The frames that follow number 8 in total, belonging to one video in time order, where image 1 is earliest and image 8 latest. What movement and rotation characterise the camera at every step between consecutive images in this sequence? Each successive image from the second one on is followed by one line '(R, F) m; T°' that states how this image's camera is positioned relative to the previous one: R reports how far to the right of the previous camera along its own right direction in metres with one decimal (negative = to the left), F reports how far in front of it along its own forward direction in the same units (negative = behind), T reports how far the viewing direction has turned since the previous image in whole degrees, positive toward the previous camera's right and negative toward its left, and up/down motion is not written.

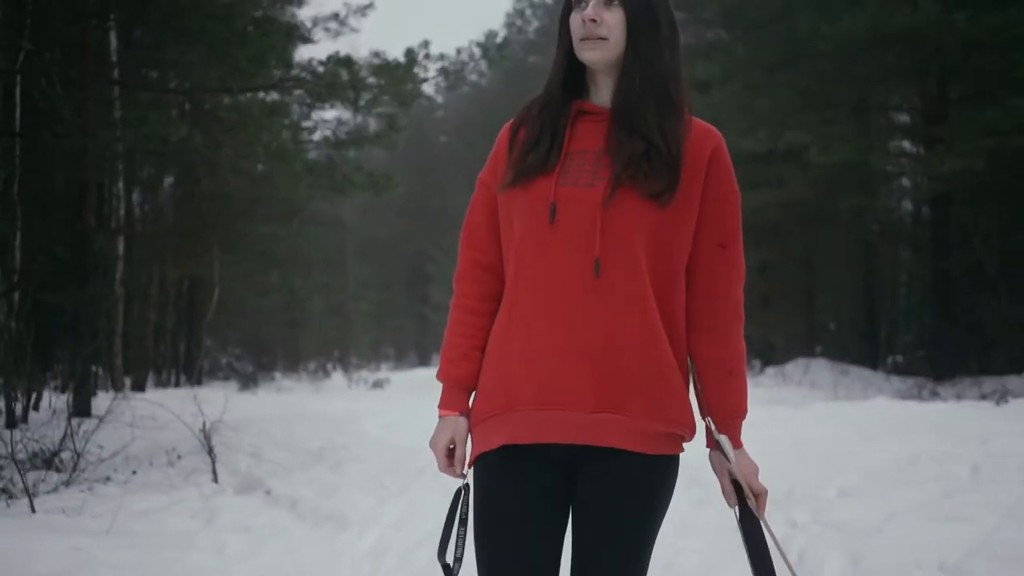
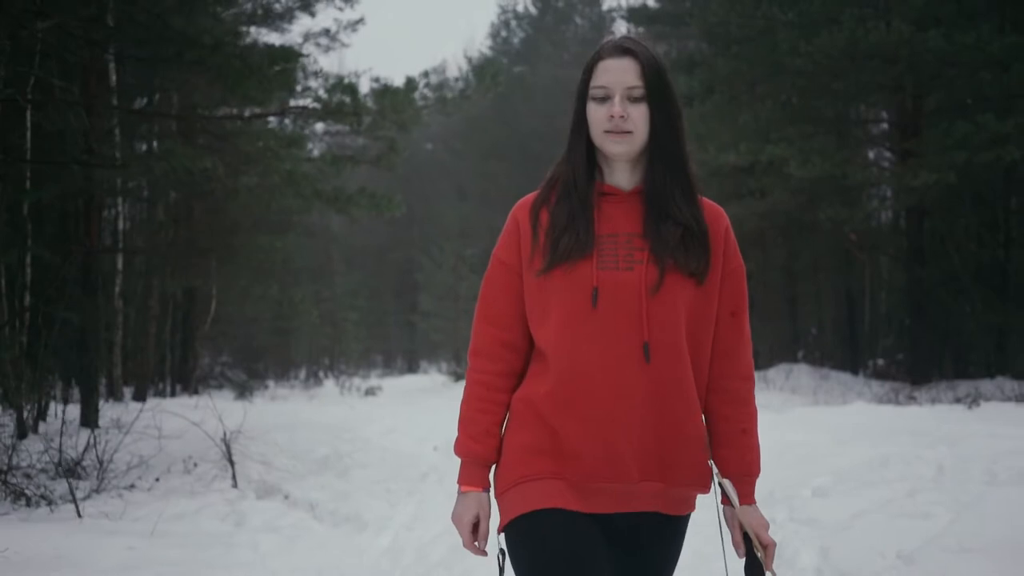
(-0.1, -0.4) m; +1°
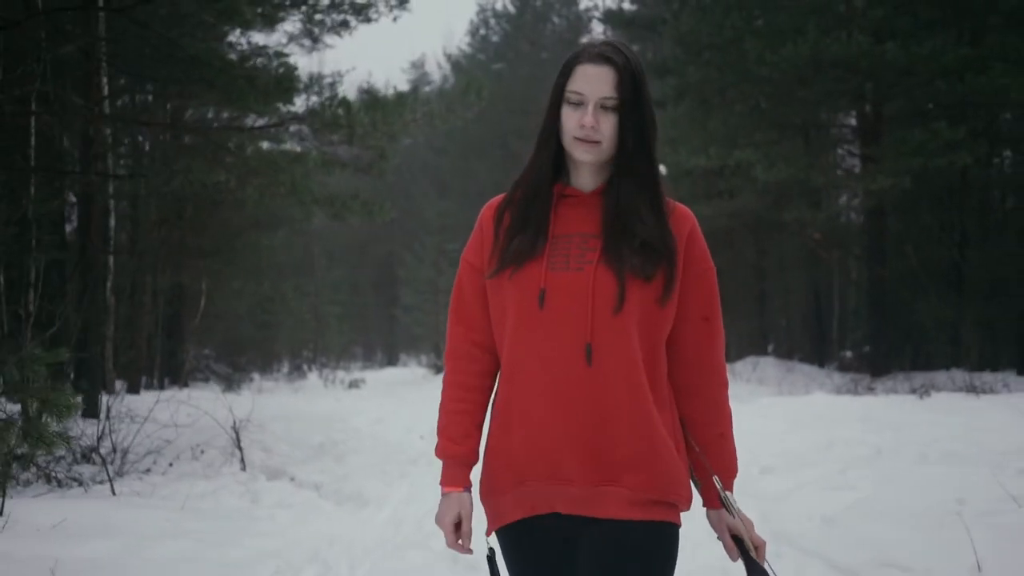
(0.0, -0.7) m; +1°
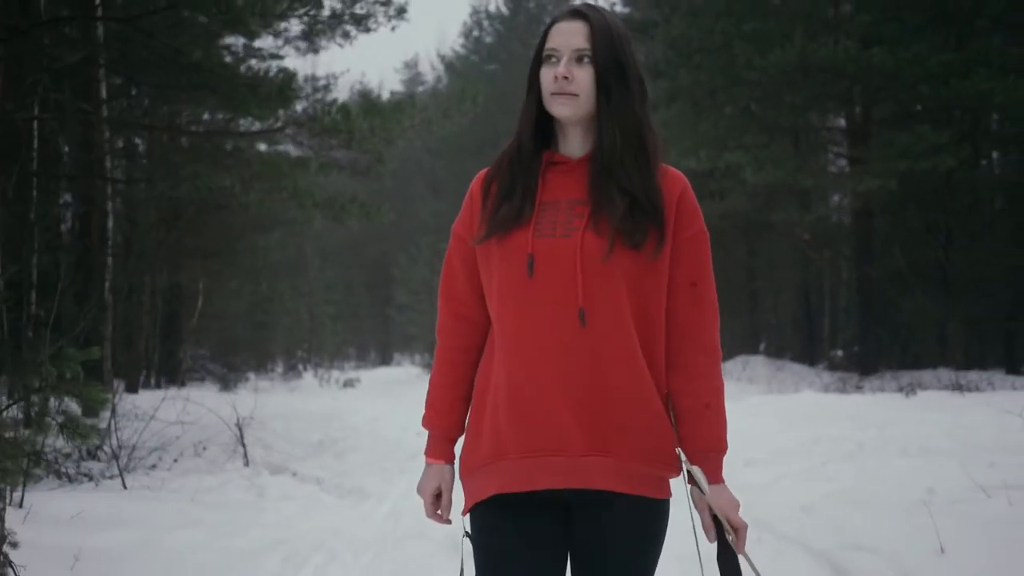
(0.0, -0.2) m; 0°
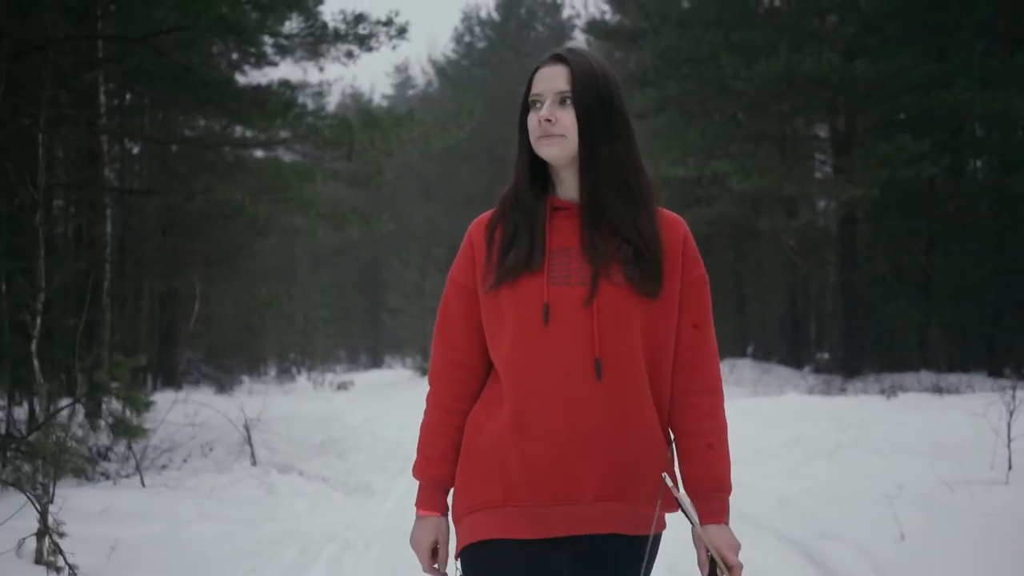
(0.0, -0.3) m; +1°
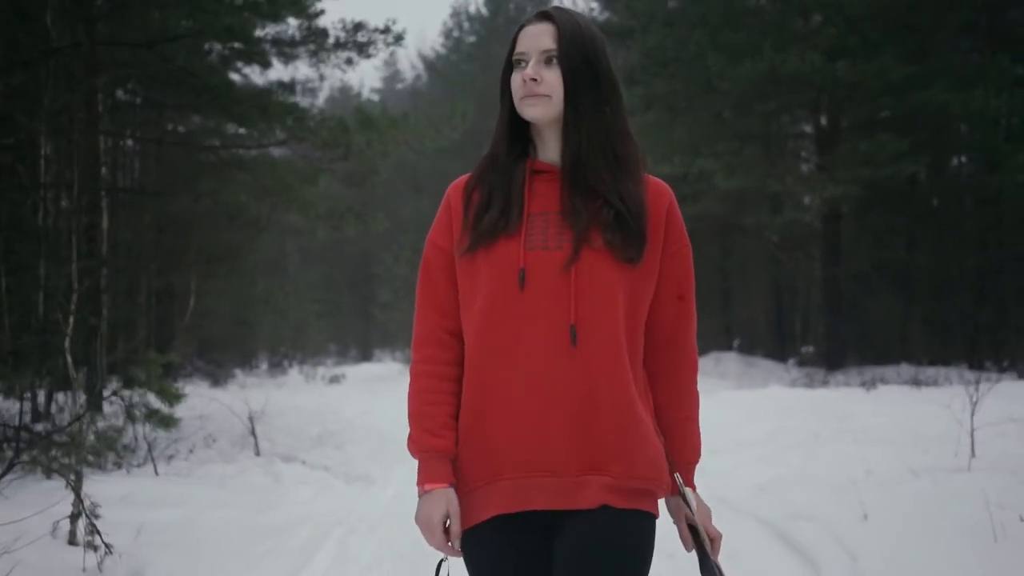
(0.0, -0.3) m; +1°
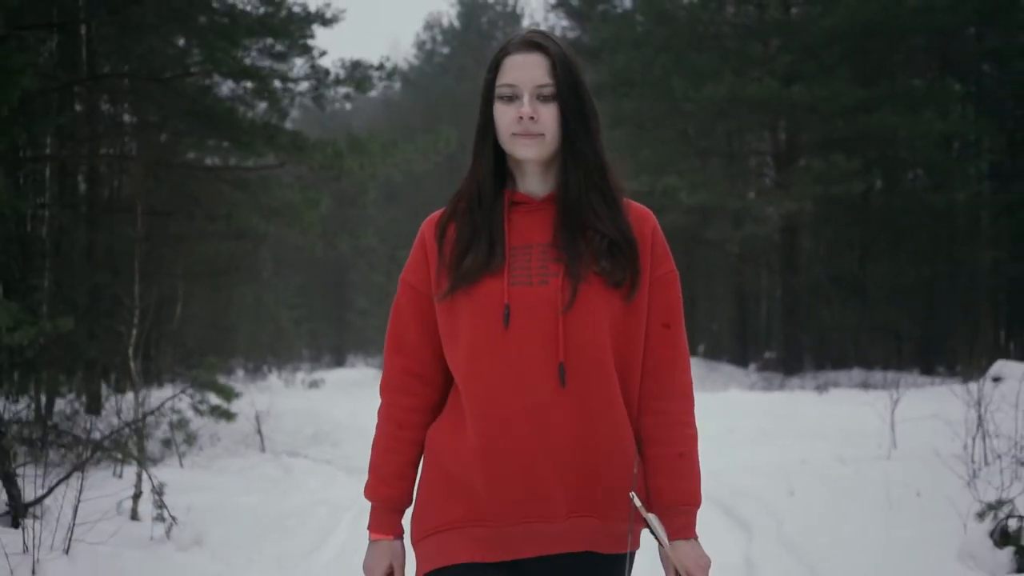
(-0.1, -0.9) m; +2°
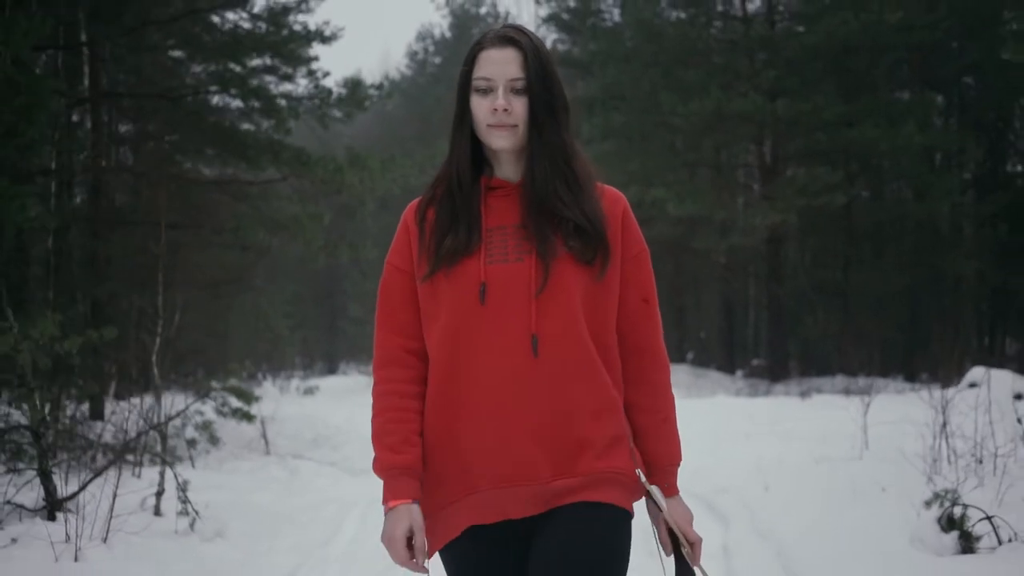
(0.0, -0.4) m; 0°
